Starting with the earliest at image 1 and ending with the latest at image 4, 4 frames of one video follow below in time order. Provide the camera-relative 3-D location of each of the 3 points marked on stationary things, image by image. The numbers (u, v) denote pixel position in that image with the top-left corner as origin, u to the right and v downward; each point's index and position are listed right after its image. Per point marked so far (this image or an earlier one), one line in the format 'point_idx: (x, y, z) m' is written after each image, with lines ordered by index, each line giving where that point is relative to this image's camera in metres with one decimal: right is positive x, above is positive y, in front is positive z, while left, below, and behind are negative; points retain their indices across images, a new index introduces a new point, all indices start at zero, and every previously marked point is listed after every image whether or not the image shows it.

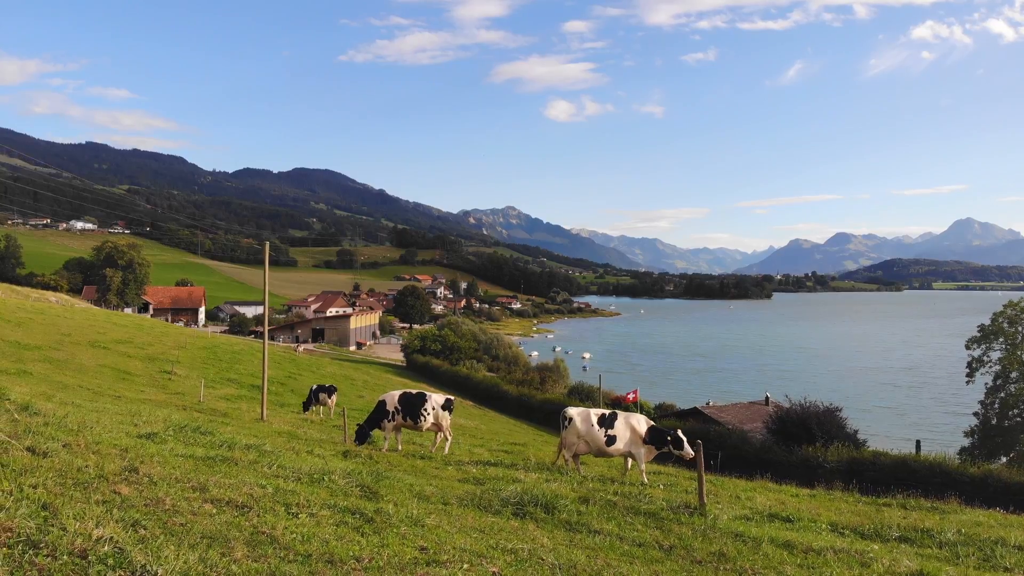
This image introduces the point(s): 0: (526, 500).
0: (+0.3, -3.4, +9.1) m
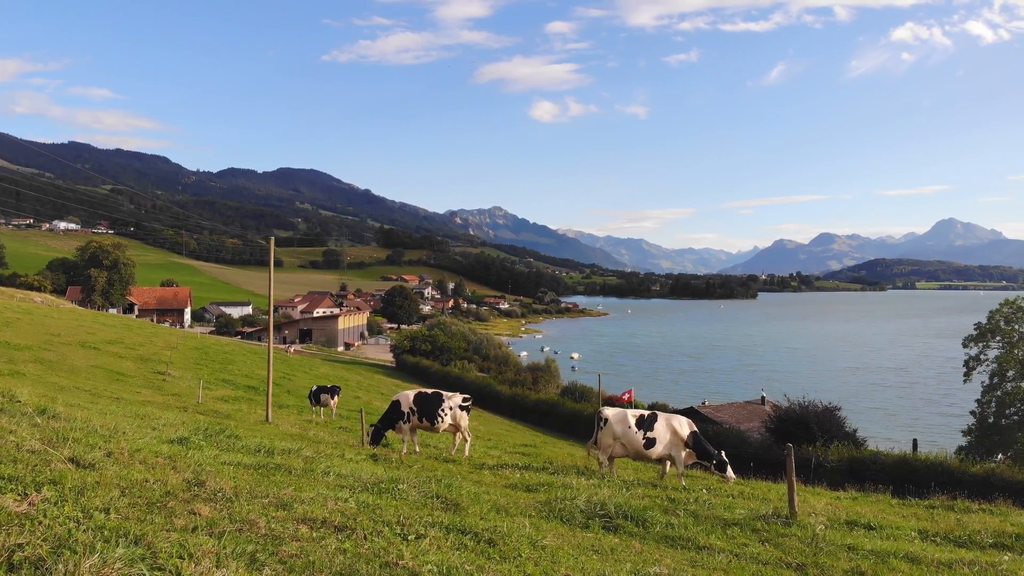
0: (+1.4, -3.2, +8.3) m
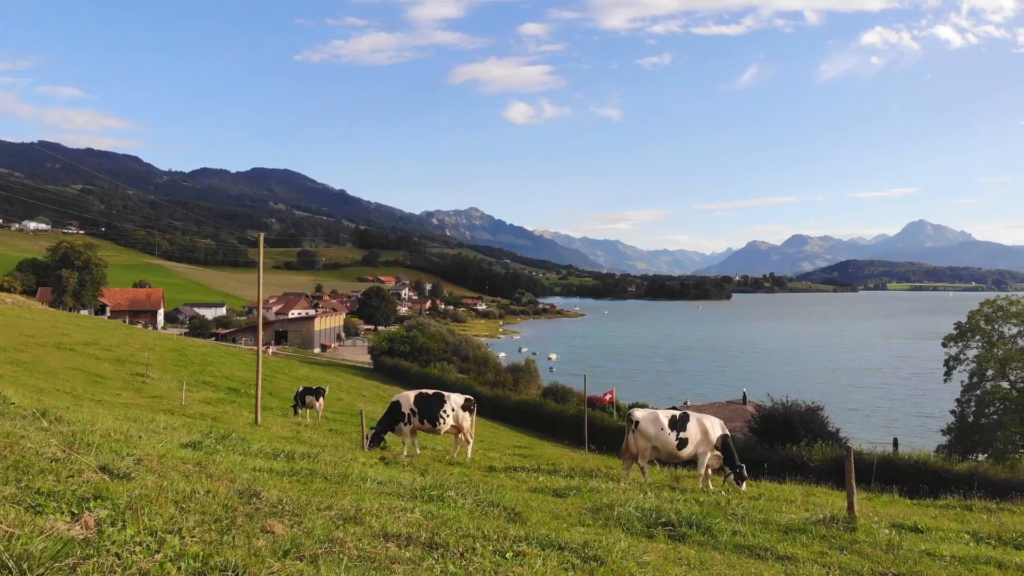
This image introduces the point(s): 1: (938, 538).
0: (+2.1, -3.1, +7.7) m
1: (+6.8, -4.0, +9.4) m
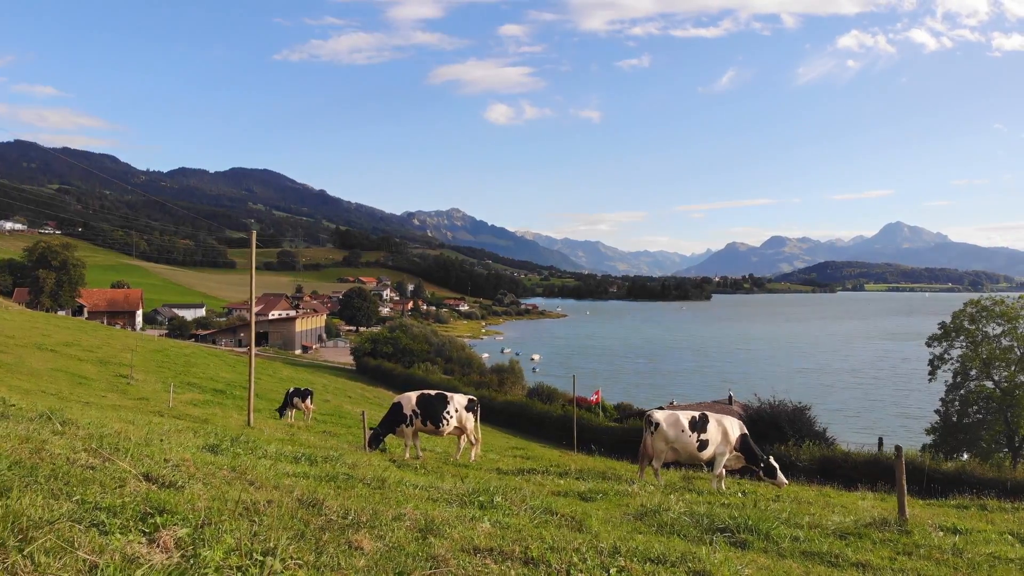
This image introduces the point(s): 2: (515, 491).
0: (+2.7, -3.0, +7.3) m
1: (+7.4, -3.9, +9.1) m
2: (+0.1, -2.9, +8.4) m
